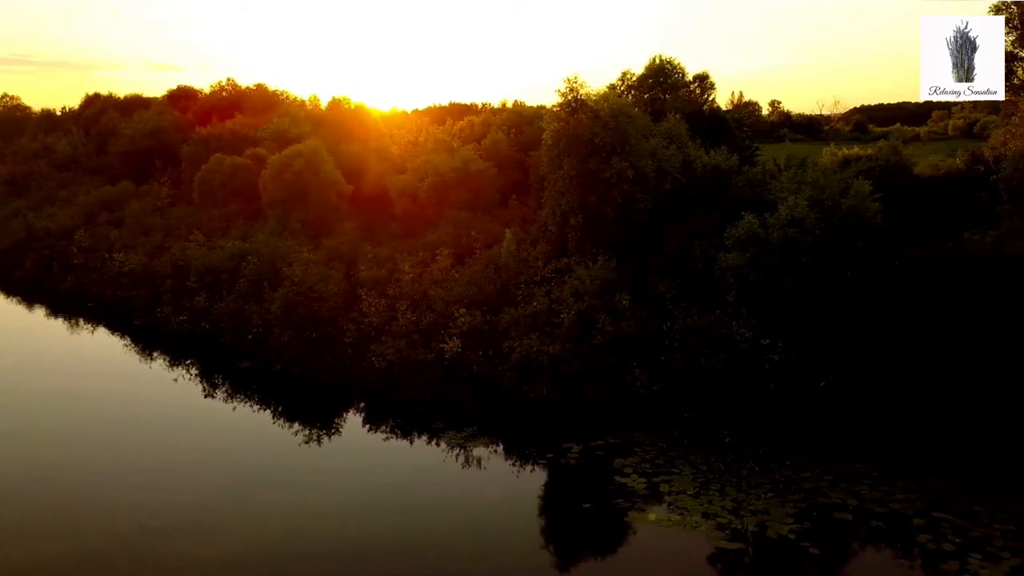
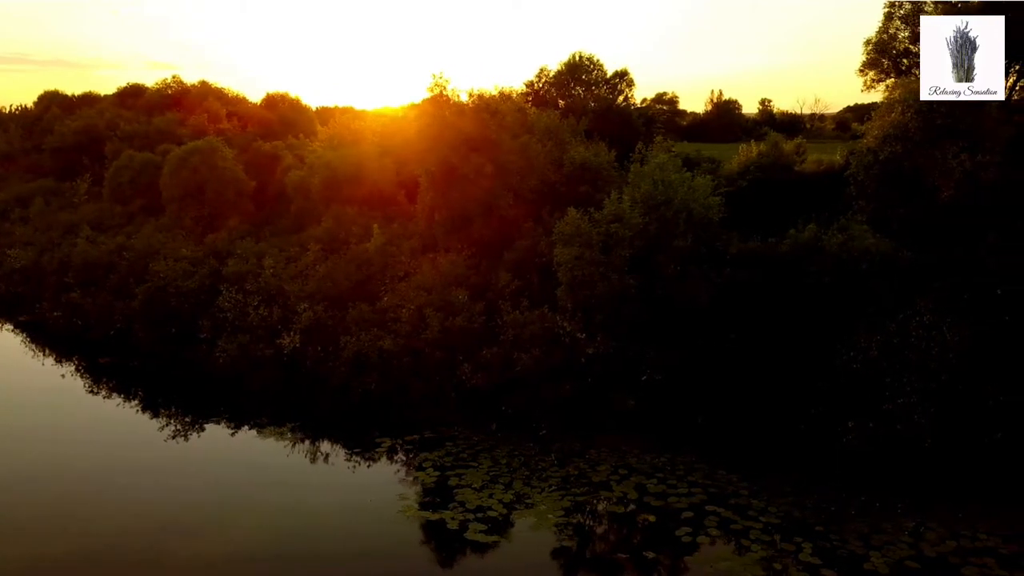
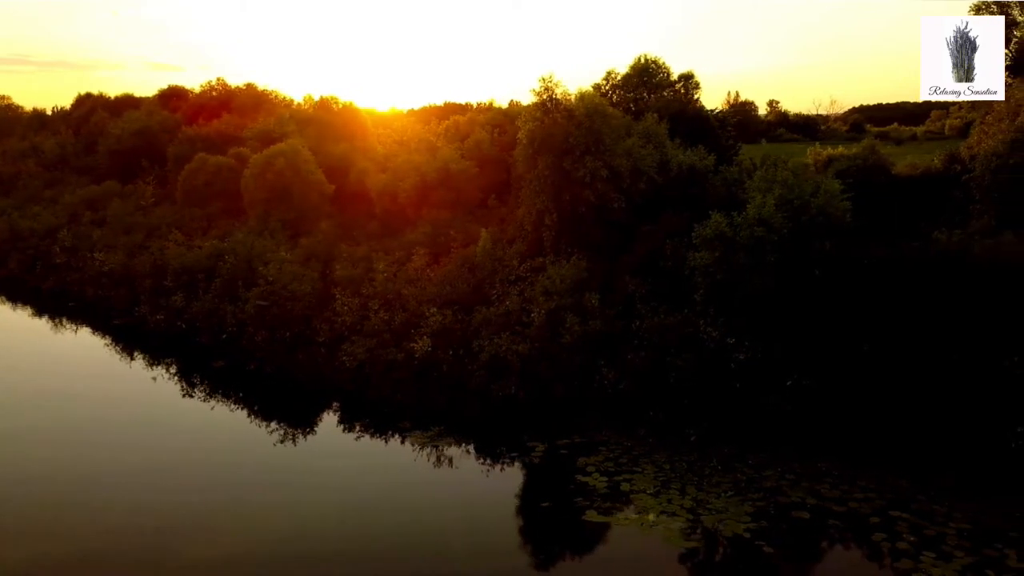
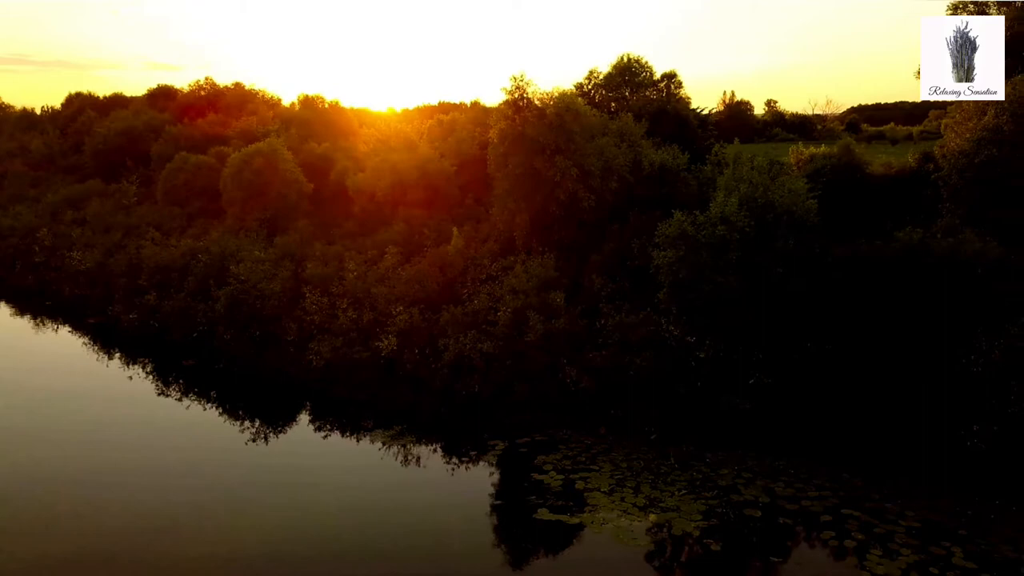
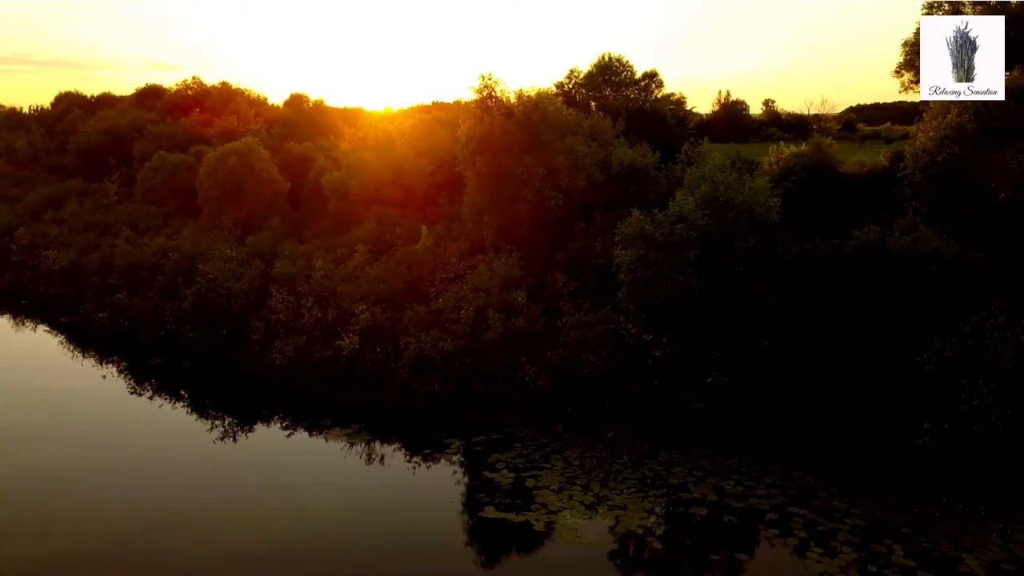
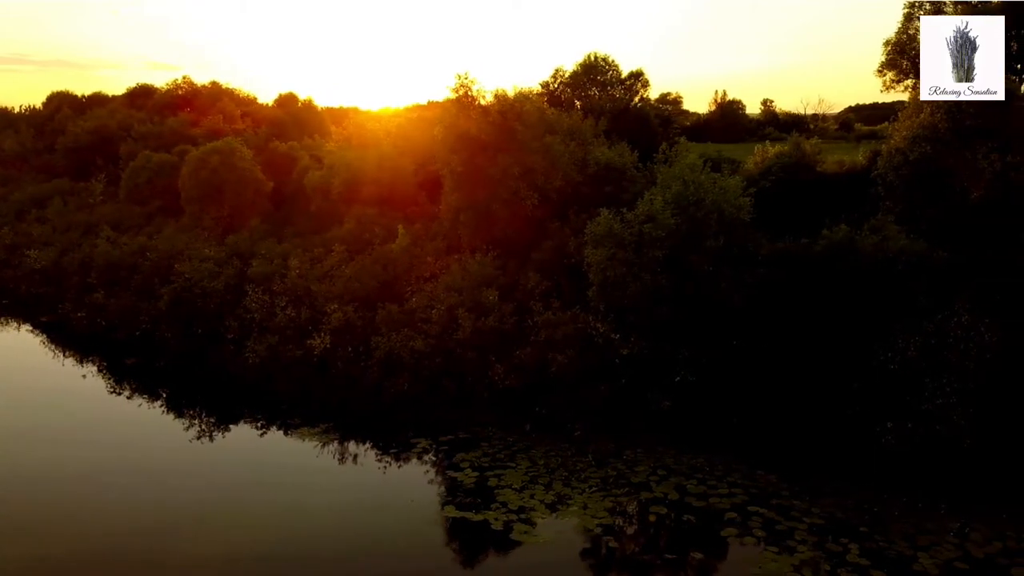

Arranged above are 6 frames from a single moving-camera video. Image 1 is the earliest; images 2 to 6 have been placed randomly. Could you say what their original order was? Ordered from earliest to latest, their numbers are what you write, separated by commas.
3, 4, 5, 6, 2
